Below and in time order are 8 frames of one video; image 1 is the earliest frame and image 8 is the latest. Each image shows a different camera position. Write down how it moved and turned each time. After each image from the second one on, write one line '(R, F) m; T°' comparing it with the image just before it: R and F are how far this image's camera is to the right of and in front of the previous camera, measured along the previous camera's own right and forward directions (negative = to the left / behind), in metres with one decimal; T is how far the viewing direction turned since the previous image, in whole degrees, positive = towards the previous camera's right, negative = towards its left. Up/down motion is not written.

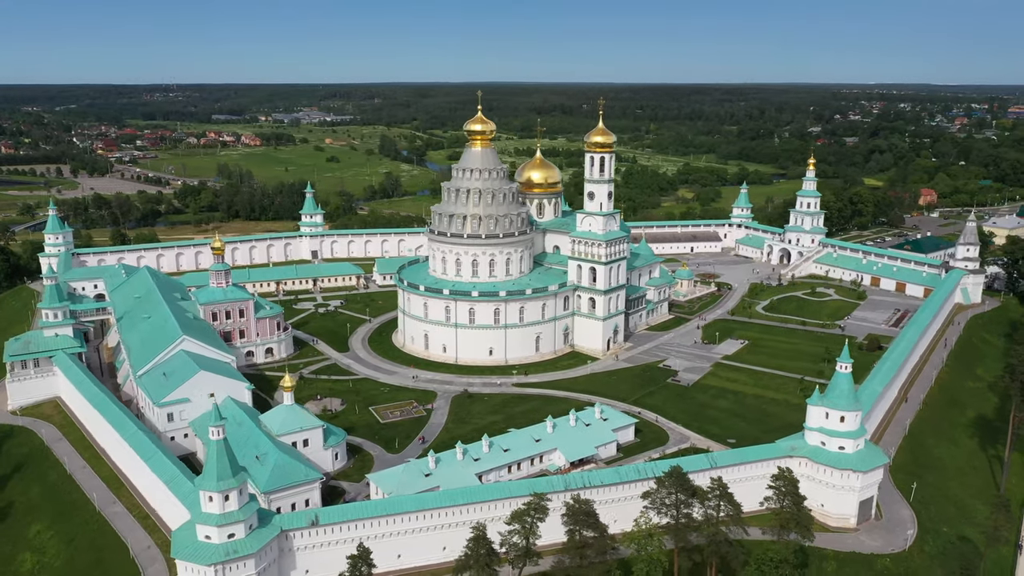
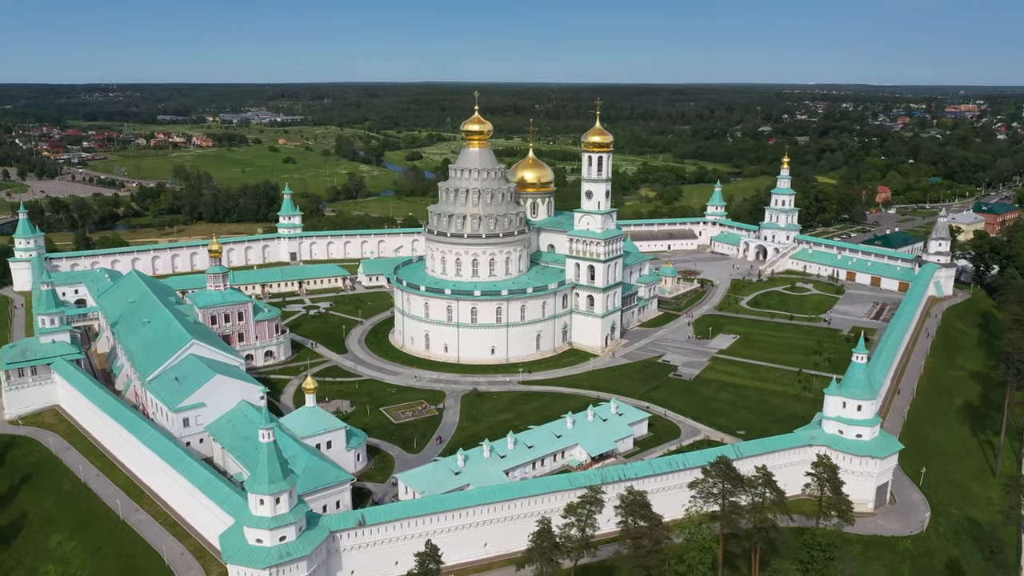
(-2.8, -0.2) m; +3°
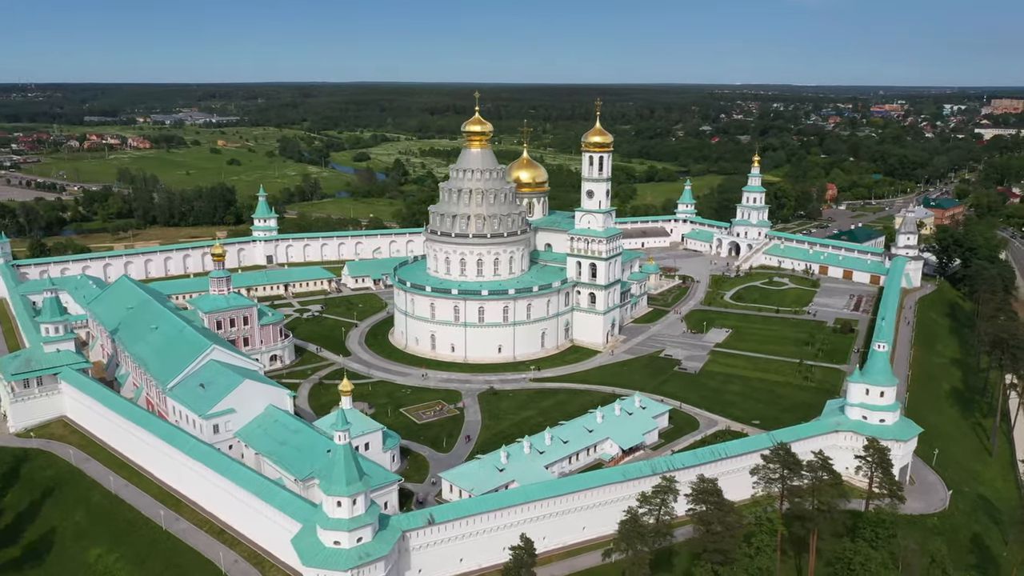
(-3.9, -0.3) m; +4°
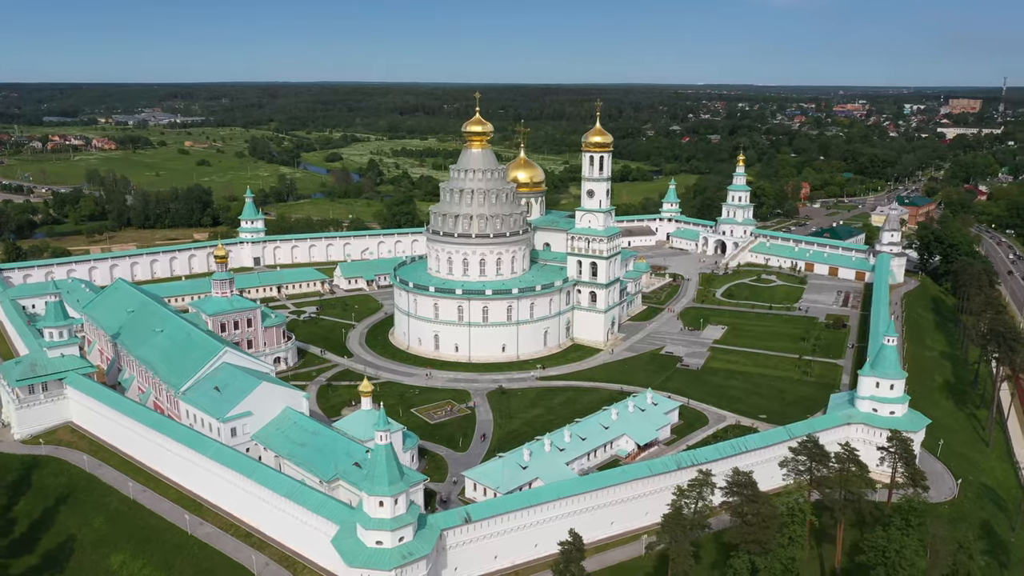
(-2.1, -0.2) m; +2°
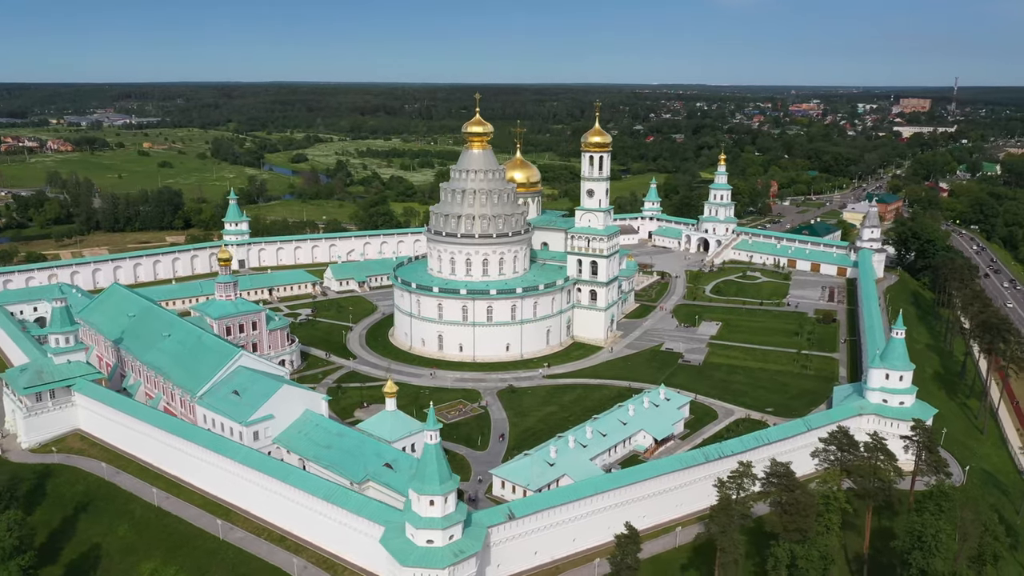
(-2.5, -0.2) m; +3°
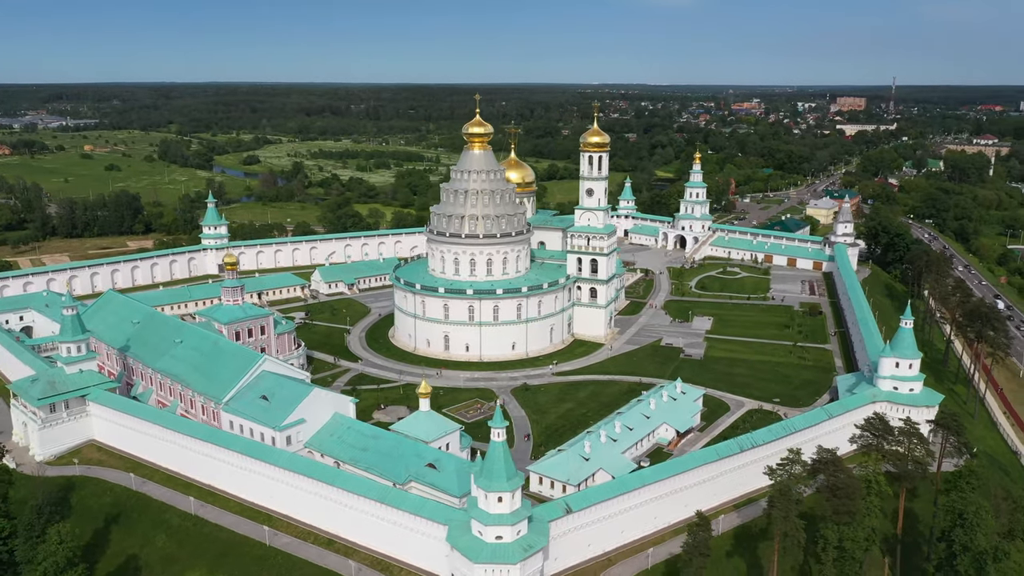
(-3.4, -0.3) m; +4°
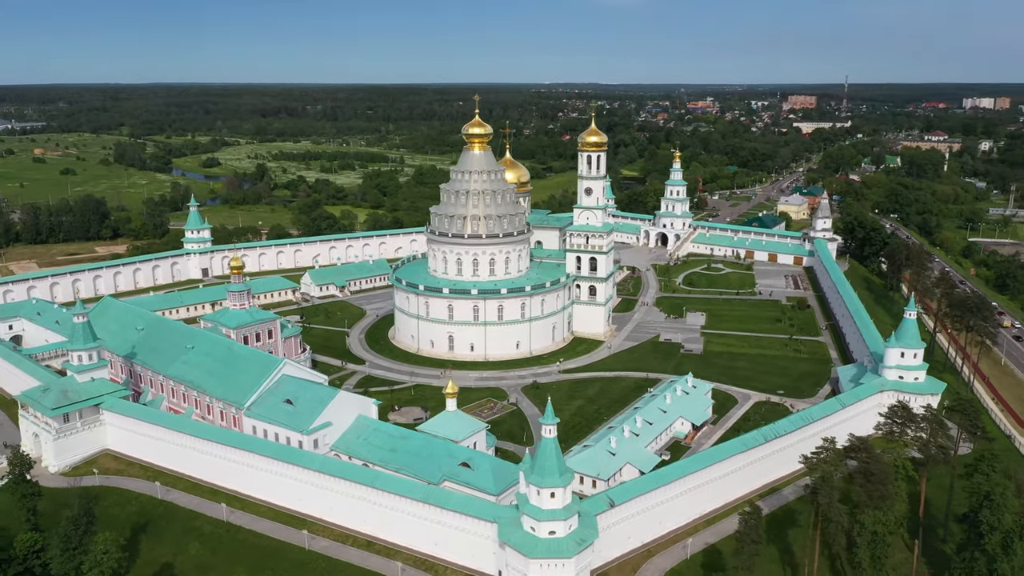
(-2.7, -0.3) m; +3°
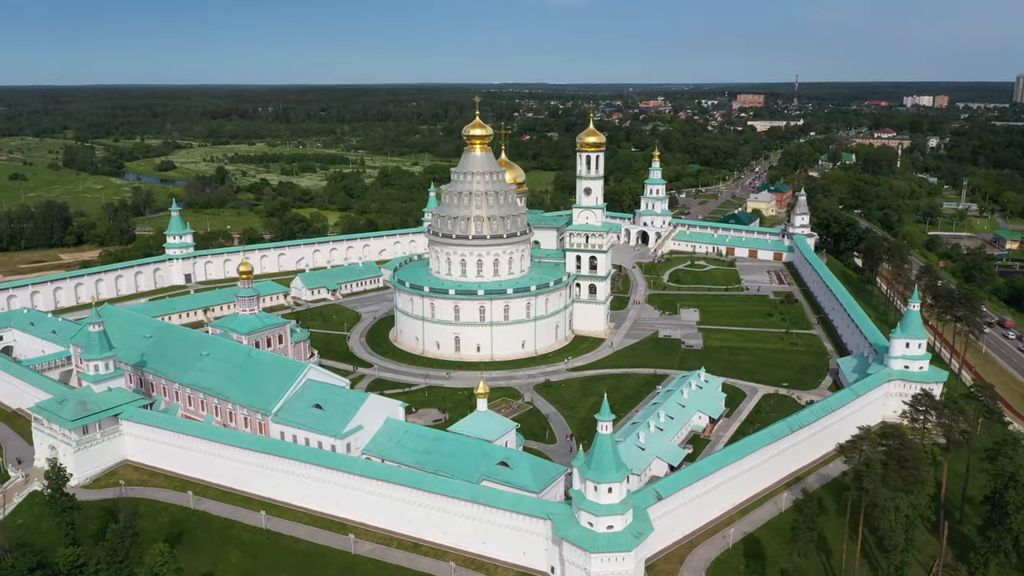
(-3.0, -0.3) m; +3°
